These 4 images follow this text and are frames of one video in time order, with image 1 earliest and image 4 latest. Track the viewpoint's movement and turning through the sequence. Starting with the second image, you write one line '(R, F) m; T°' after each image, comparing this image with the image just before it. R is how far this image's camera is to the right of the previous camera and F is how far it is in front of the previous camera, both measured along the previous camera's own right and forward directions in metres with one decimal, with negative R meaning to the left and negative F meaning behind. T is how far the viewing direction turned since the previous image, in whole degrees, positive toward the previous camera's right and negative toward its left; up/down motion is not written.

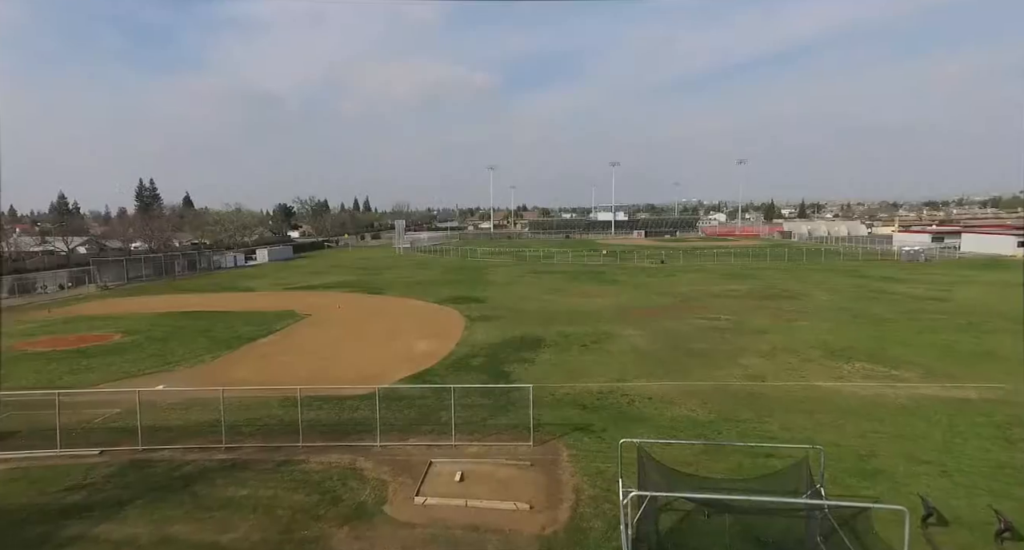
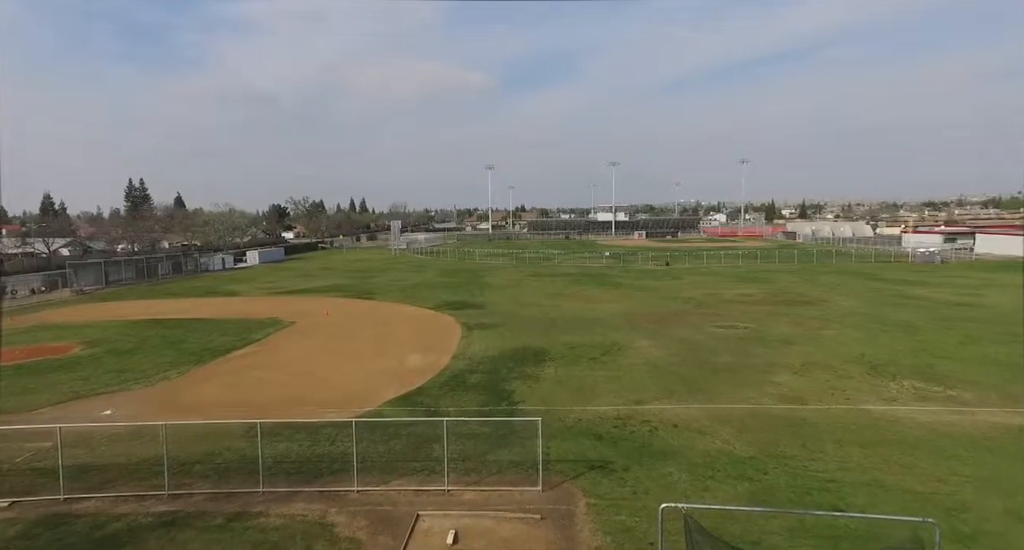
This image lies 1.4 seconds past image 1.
(-0.1, +2.3) m; 0°
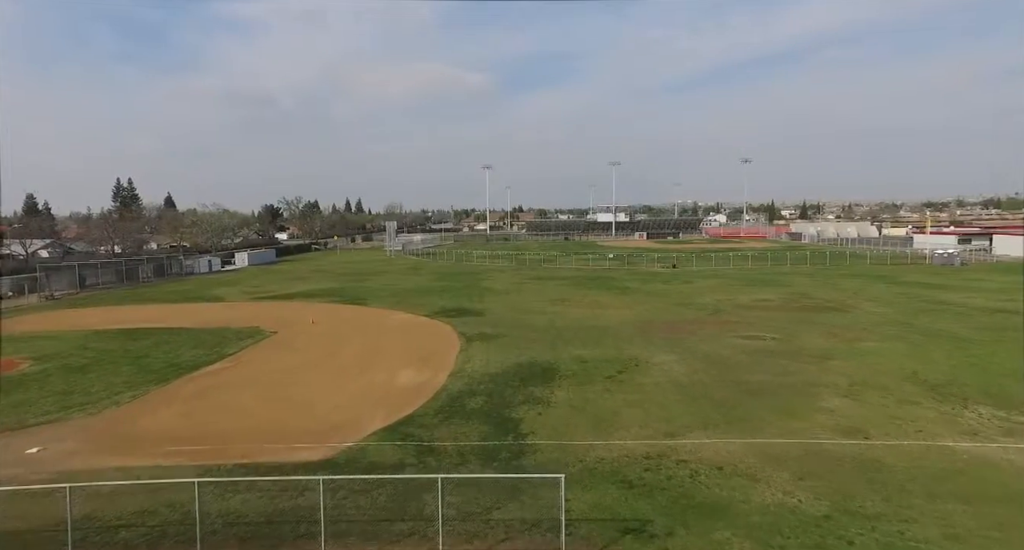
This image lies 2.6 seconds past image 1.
(-0.2, +2.6) m; 0°
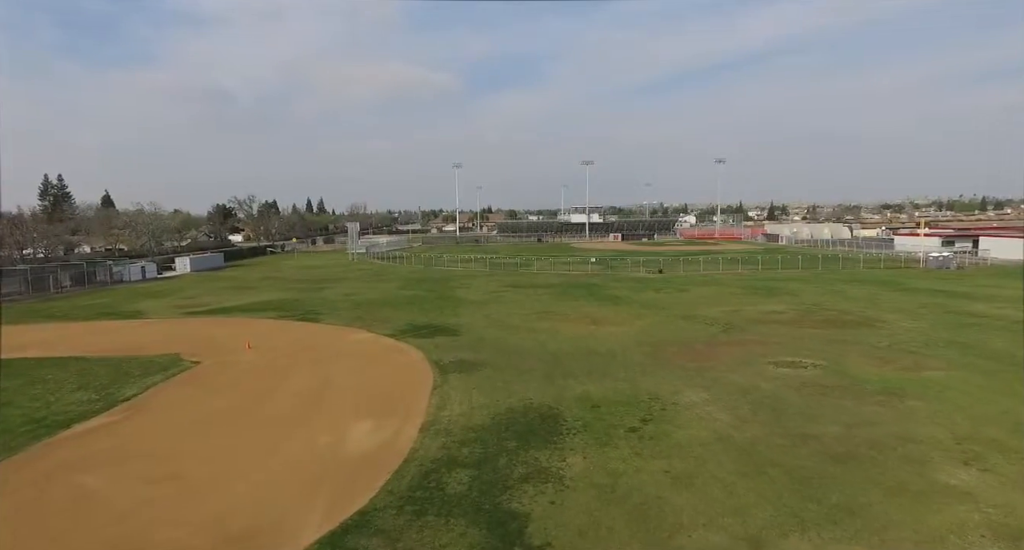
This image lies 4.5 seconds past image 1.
(-0.6, +4.9) m; +3°
